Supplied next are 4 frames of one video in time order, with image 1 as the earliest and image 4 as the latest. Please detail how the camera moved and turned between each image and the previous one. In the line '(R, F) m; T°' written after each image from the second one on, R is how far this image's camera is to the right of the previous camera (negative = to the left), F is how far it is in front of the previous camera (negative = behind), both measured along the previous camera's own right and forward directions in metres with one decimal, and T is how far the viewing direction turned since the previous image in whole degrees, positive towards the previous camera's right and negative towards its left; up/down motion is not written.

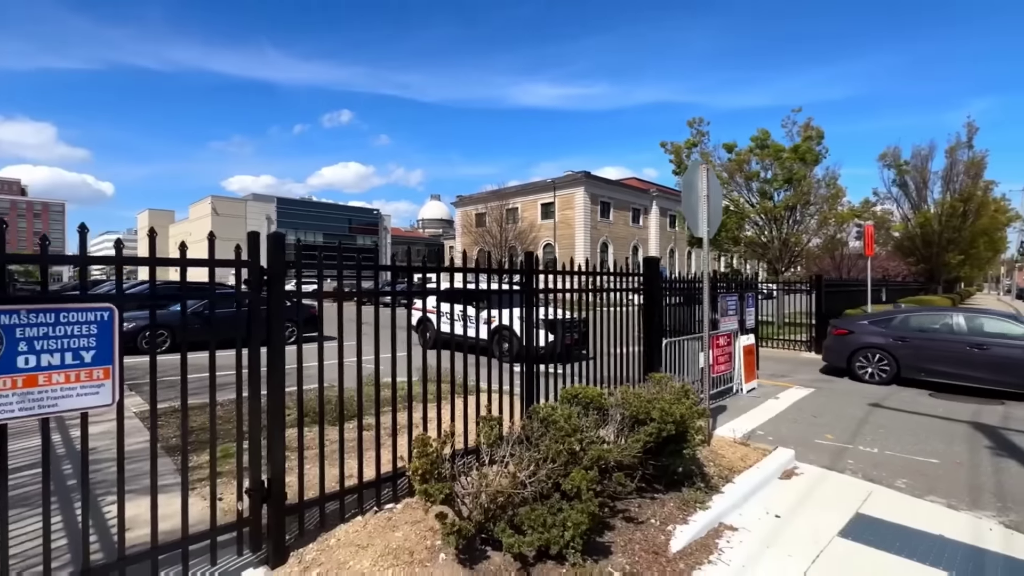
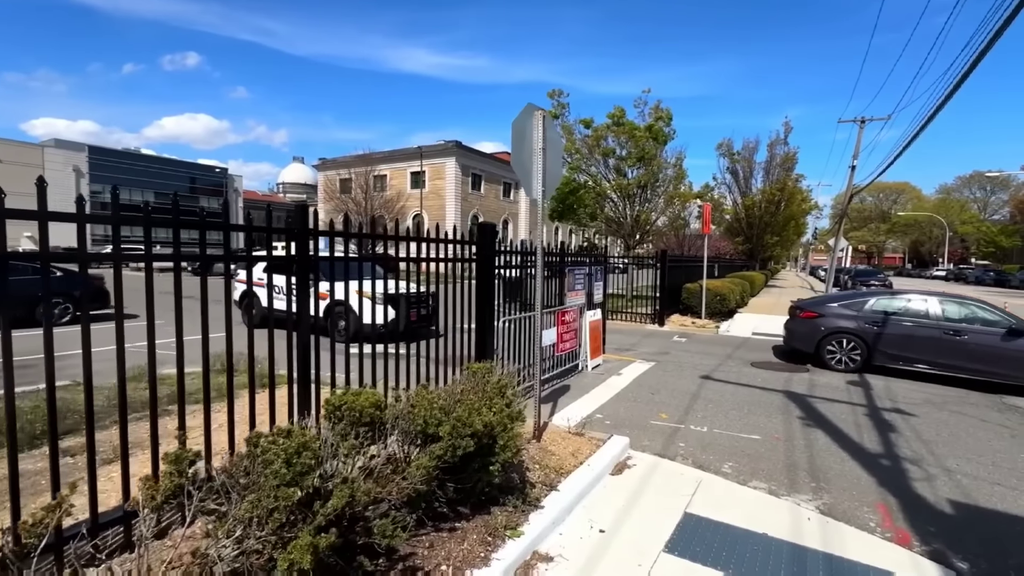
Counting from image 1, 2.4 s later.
(+0.5, +0.8) m; +14°
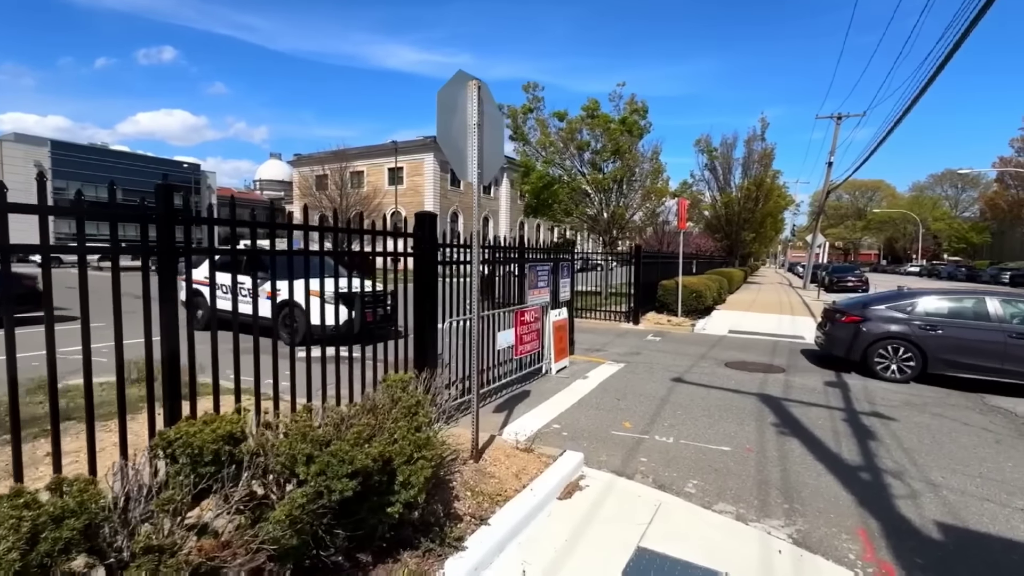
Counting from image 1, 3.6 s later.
(+0.3, +0.6) m; +2°
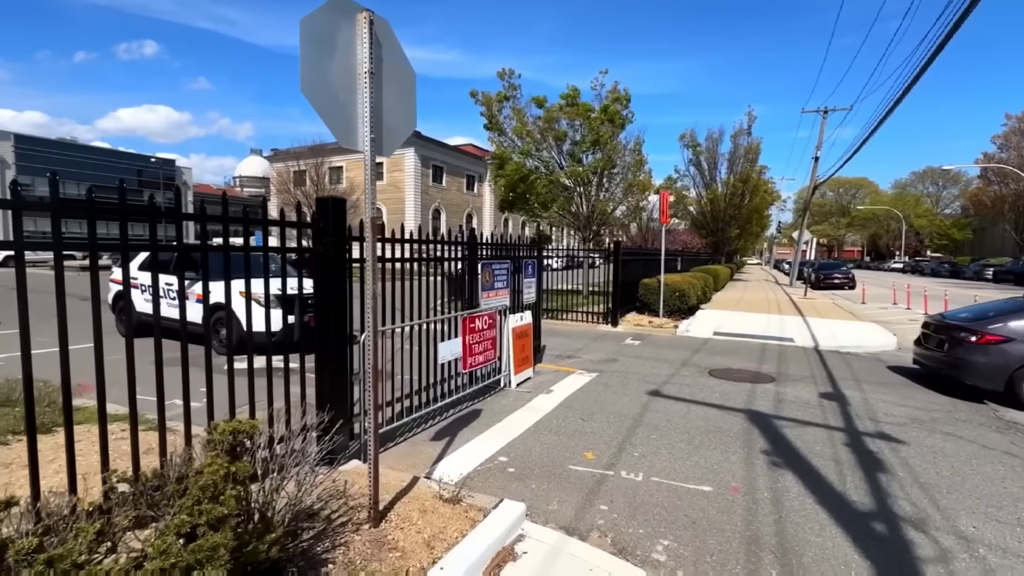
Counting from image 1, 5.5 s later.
(+0.4, +1.0) m; +1°
